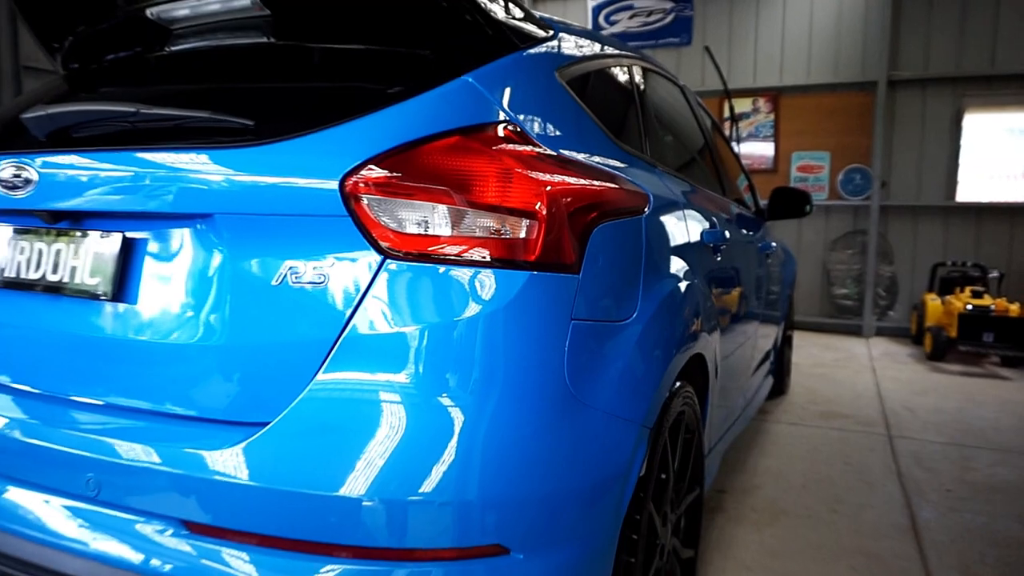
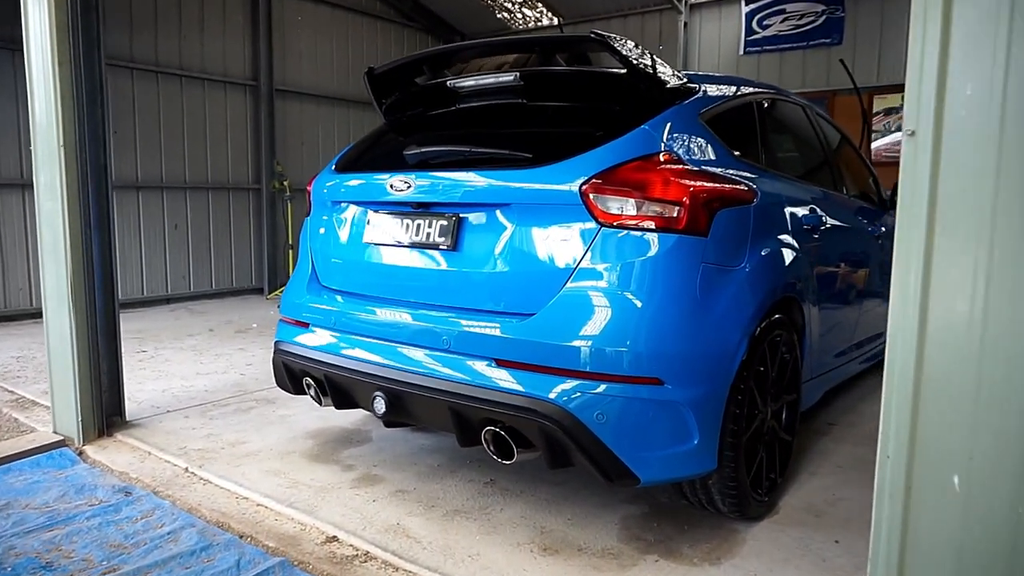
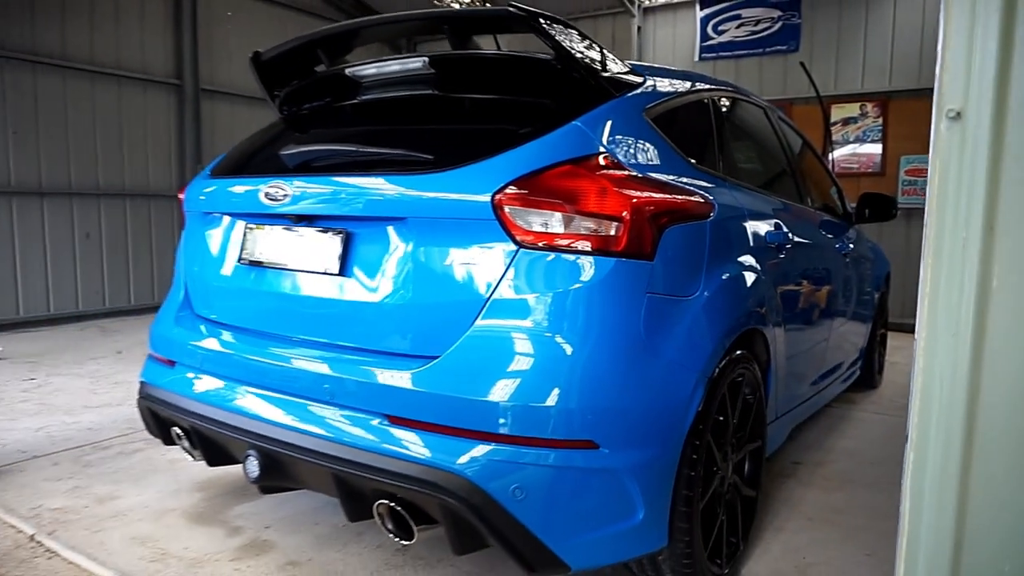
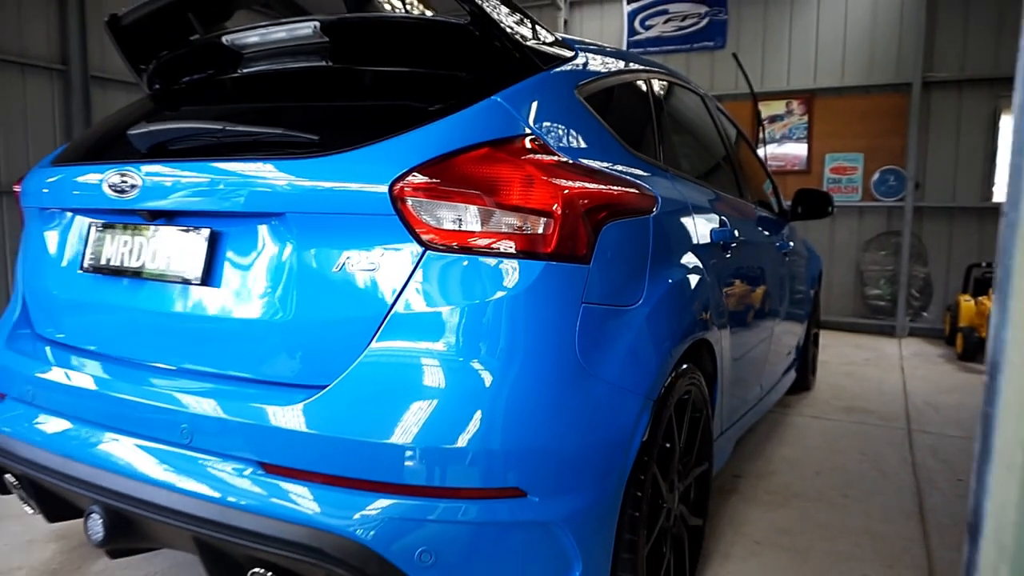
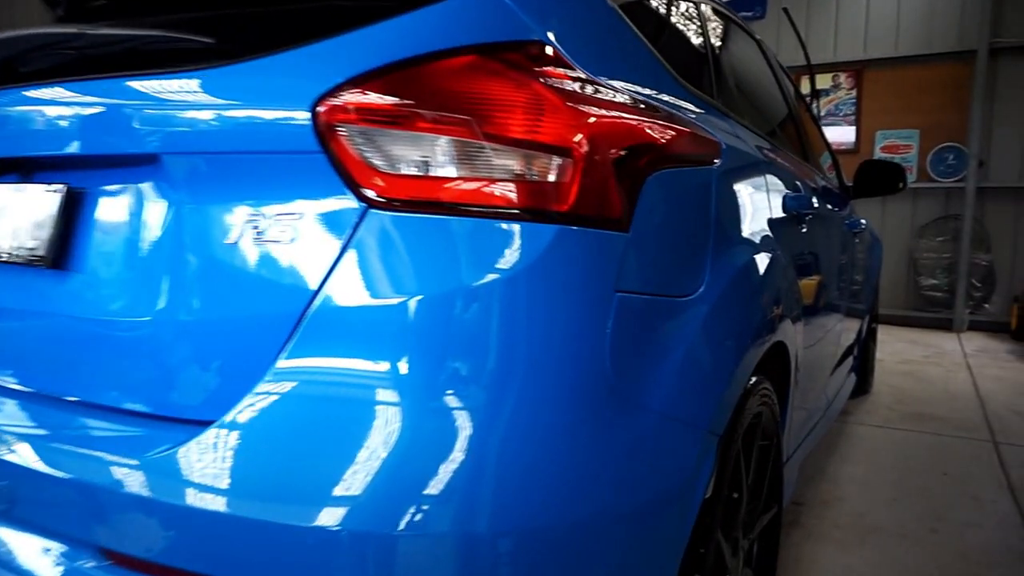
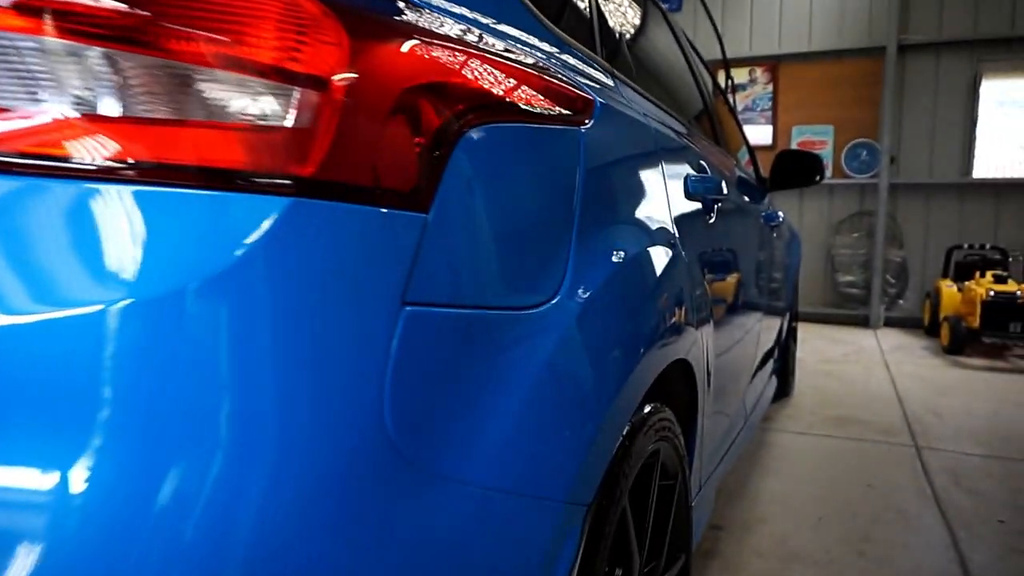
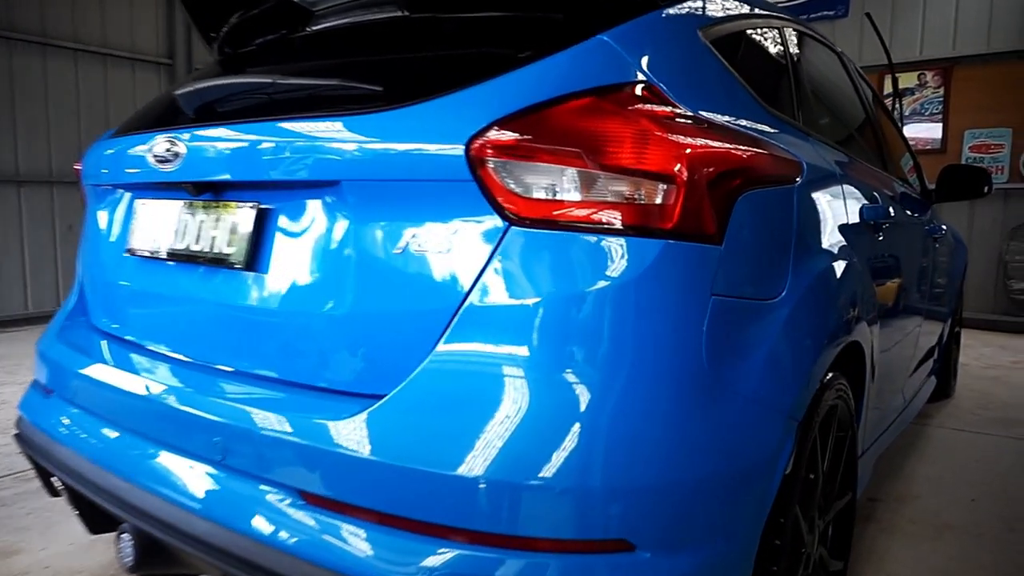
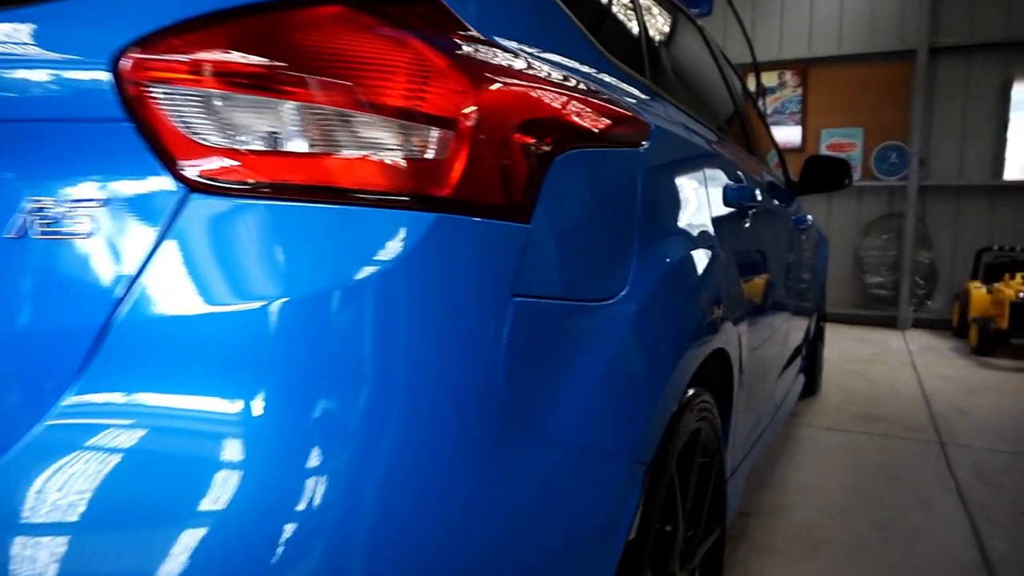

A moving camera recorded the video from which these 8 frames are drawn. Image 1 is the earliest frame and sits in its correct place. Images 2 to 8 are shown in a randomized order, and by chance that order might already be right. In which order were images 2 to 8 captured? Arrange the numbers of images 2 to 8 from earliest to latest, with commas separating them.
4, 3, 2, 7, 5, 8, 6
